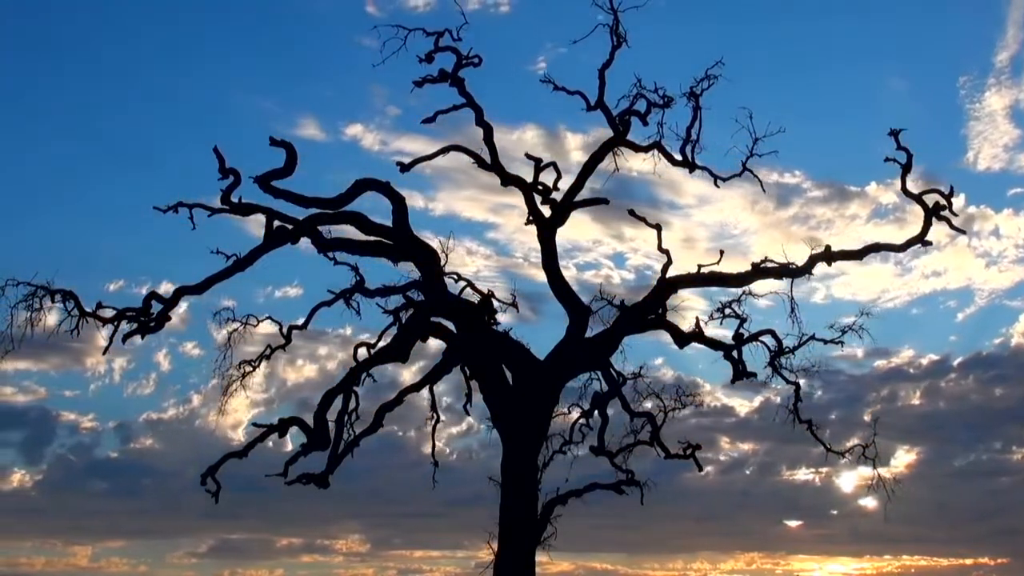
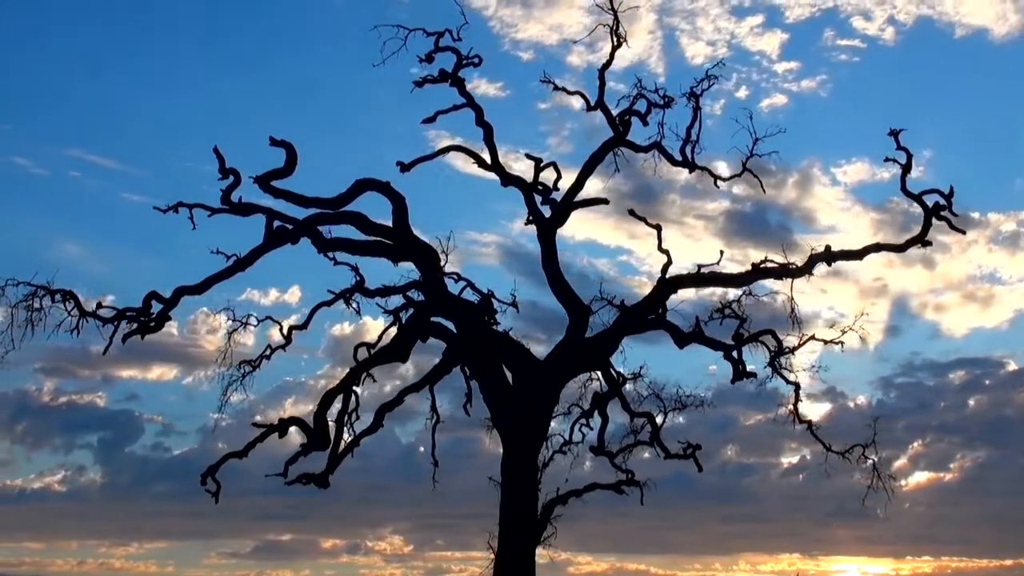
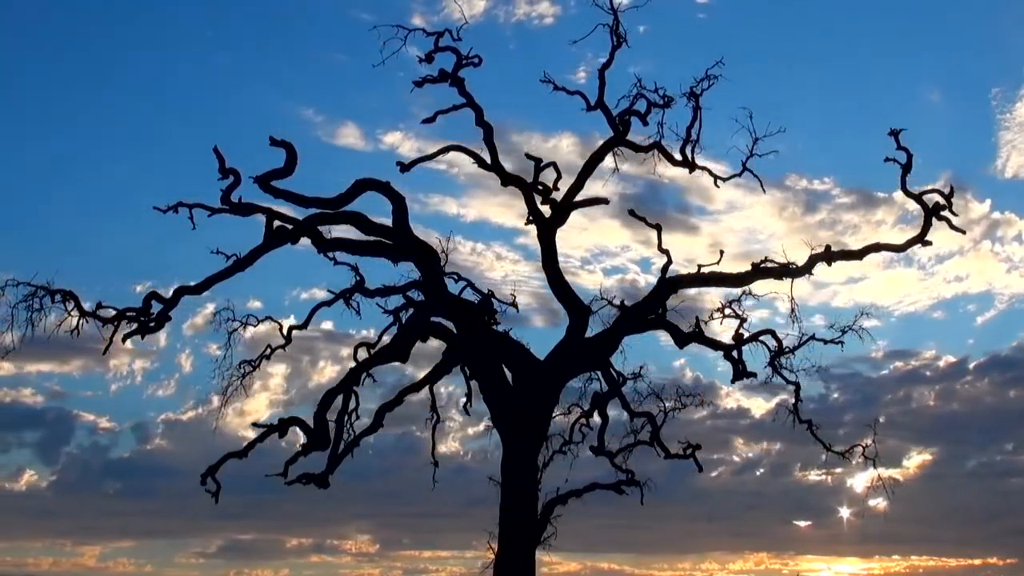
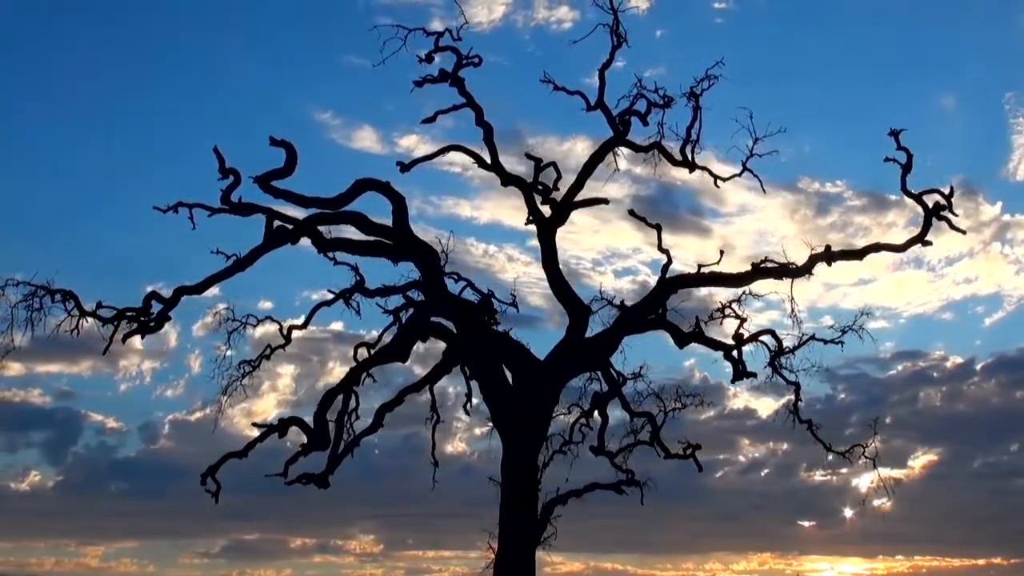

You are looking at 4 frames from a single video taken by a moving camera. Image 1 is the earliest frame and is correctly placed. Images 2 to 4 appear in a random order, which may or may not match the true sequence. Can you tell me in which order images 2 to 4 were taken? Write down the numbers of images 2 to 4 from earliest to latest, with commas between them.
3, 4, 2
